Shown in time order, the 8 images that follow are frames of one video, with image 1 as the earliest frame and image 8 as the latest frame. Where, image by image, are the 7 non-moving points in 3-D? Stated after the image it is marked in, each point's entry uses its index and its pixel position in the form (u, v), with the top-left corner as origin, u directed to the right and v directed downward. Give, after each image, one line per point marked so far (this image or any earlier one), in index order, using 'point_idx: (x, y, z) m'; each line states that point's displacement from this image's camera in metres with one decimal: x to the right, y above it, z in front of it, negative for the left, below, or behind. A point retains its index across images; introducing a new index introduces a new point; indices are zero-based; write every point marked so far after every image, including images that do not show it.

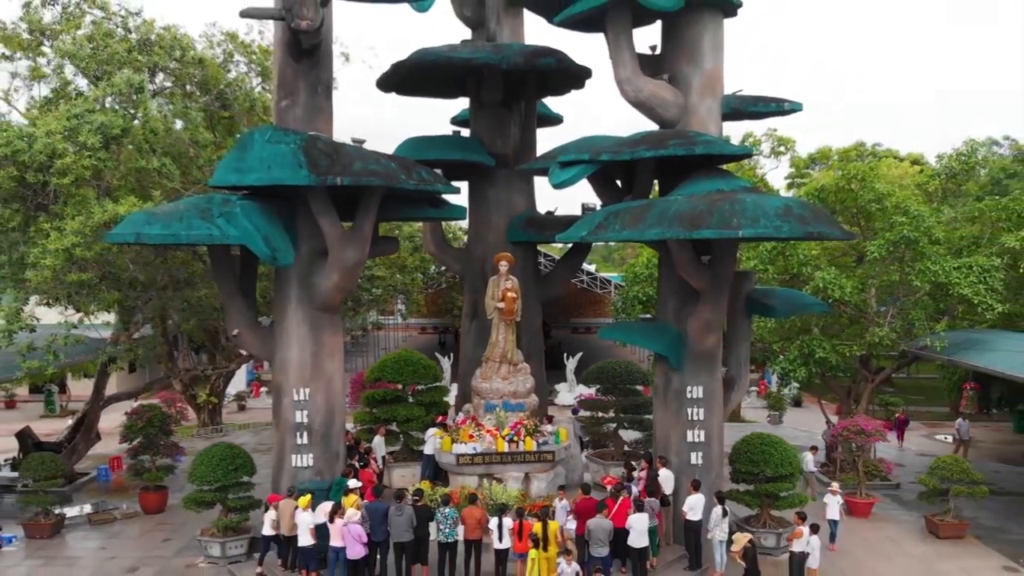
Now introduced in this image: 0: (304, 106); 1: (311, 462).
0: (-3.2, +2.8, +12.5) m
1: (-3.1, -2.7, +12.8) m
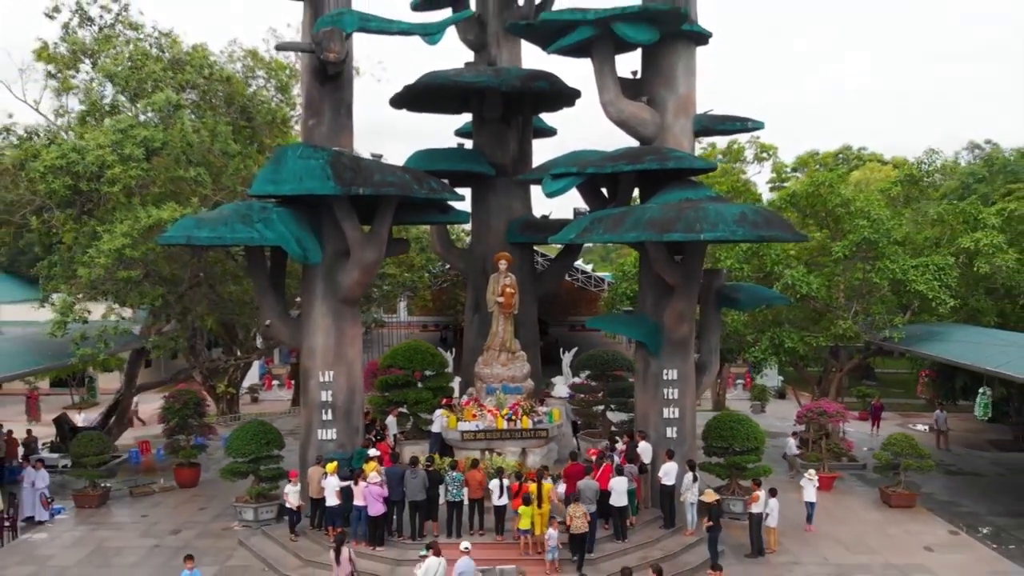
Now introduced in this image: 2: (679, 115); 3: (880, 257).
0: (-3.2, +2.8, +14.3) m
1: (-3.1, -2.6, +14.6) m
2: (+2.9, +3.0, +14.4) m
3: (+8.8, +0.7, +19.6) m
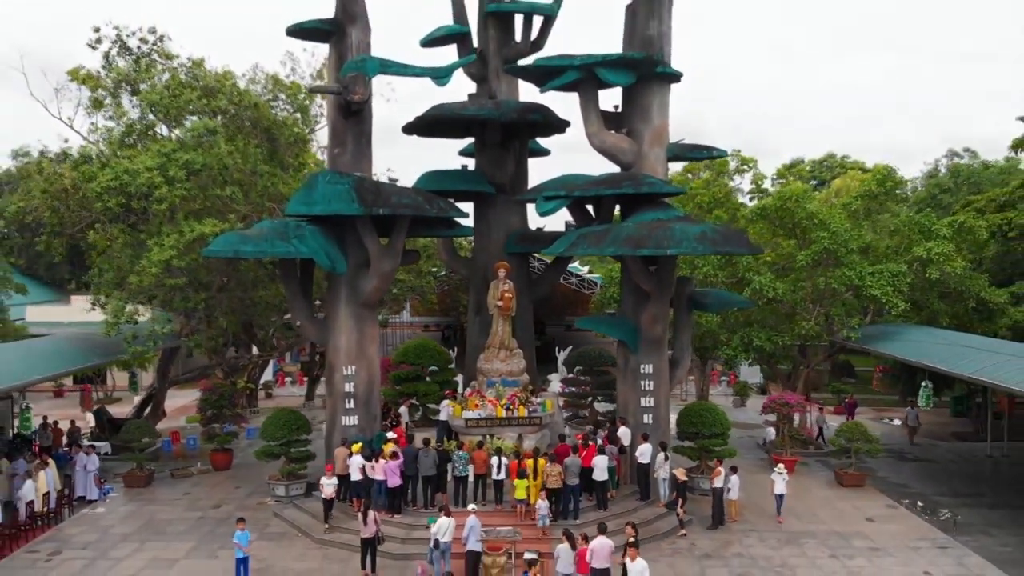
0: (-3.2, +2.7, +16.6) m
1: (-3.2, -2.7, +16.9) m
2: (+2.9, +2.9, +16.7) m
3: (+8.7, +0.6, +21.8) m
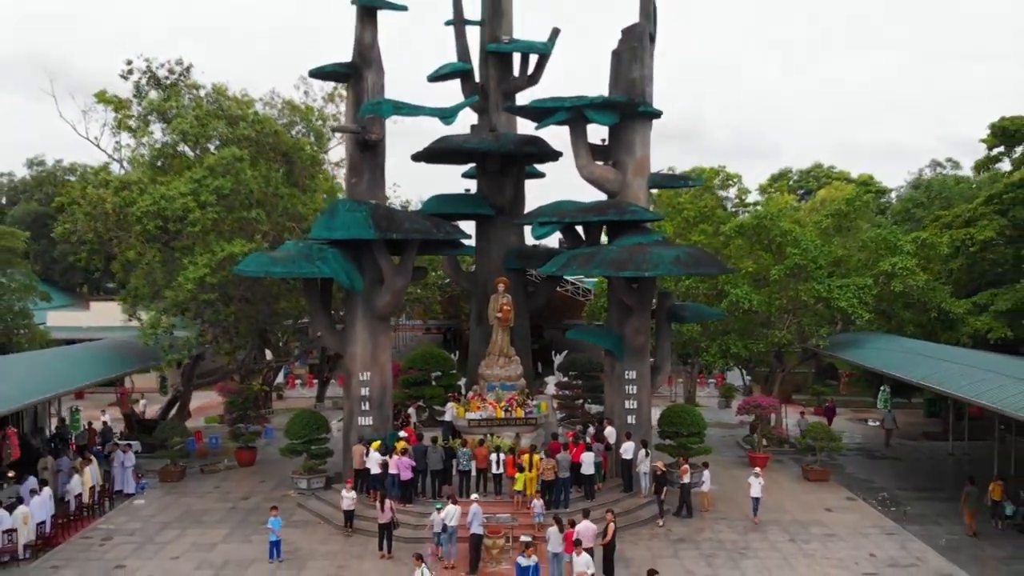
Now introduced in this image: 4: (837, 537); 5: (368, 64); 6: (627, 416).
0: (-3.3, +2.4, +18.6) m
1: (-3.2, -3.1, +18.9) m
2: (+2.8, +2.6, +18.7) m
3: (+8.7, +0.3, +23.9) m
4: (+6.7, -5.1, +16.9) m
5: (-3.2, +5.0, +18.5) m
6: (+2.7, -3.0, +19.0) m
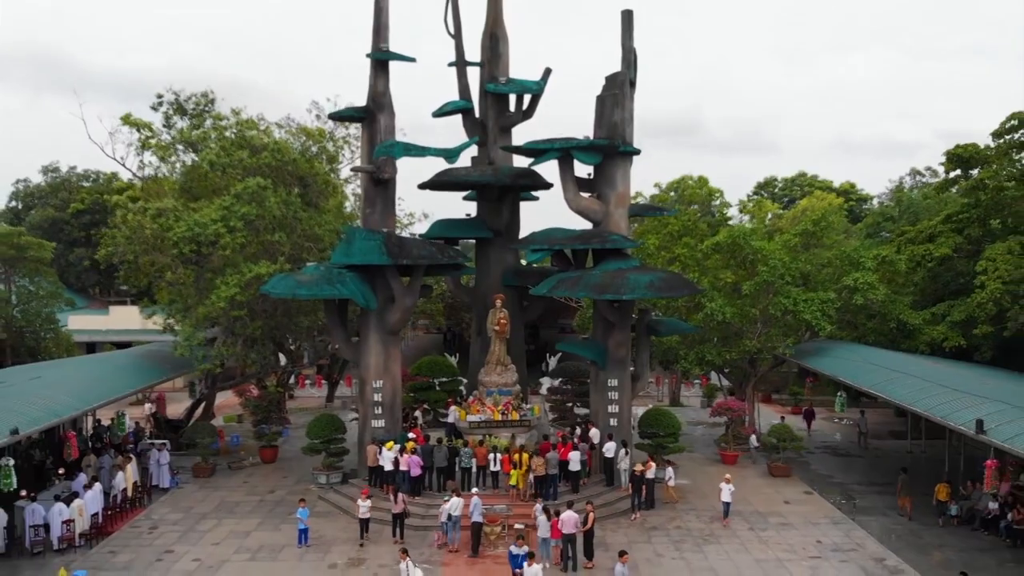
0: (-3.4, +1.9, +21.0) m
1: (-3.3, -3.5, +21.3) m
2: (+2.7, +2.1, +21.1) m
3: (+8.6, -0.2, +26.3) m
4: (+6.5, -5.6, +19.4) m
5: (-3.3, +4.6, +20.9) m
6: (+2.5, -3.4, +21.4) m
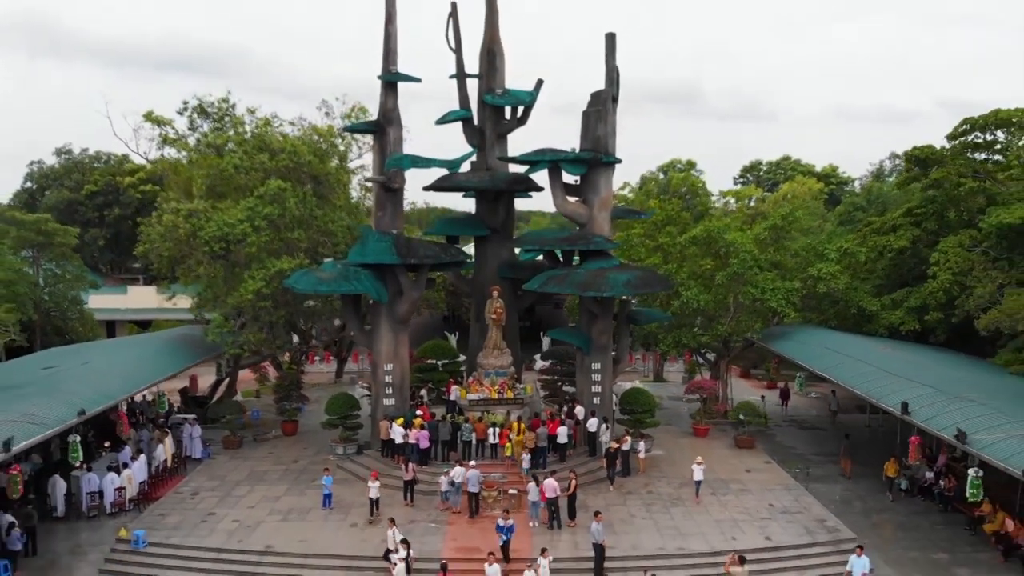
0: (-3.5, +2.1, +23.6) m
1: (-3.5, -3.4, +24.2) m
2: (+2.6, +2.3, +23.8) m
3: (+8.4, +0.2, +29.1) m
4: (+6.4, -5.5, +22.4) m
5: (-3.5, +4.7, +23.4) m
6: (+2.4, -3.3, +24.3) m
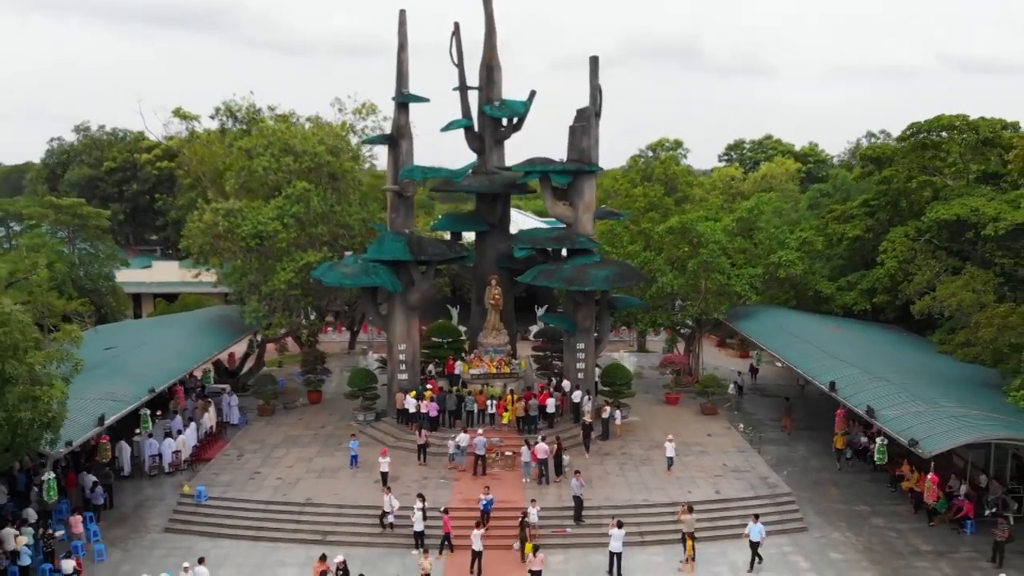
0: (-3.6, +2.3, +27.4) m
1: (-3.6, -3.1, +28.2) m
2: (+2.5, +2.5, +27.5) m
3: (+8.3, +0.7, +32.9) m
4: (+6.3, -5.3, +26.6) m
5: (-3.6, +5.0, +27.0) m
6: (+2.3, -3.0, +28.3) m
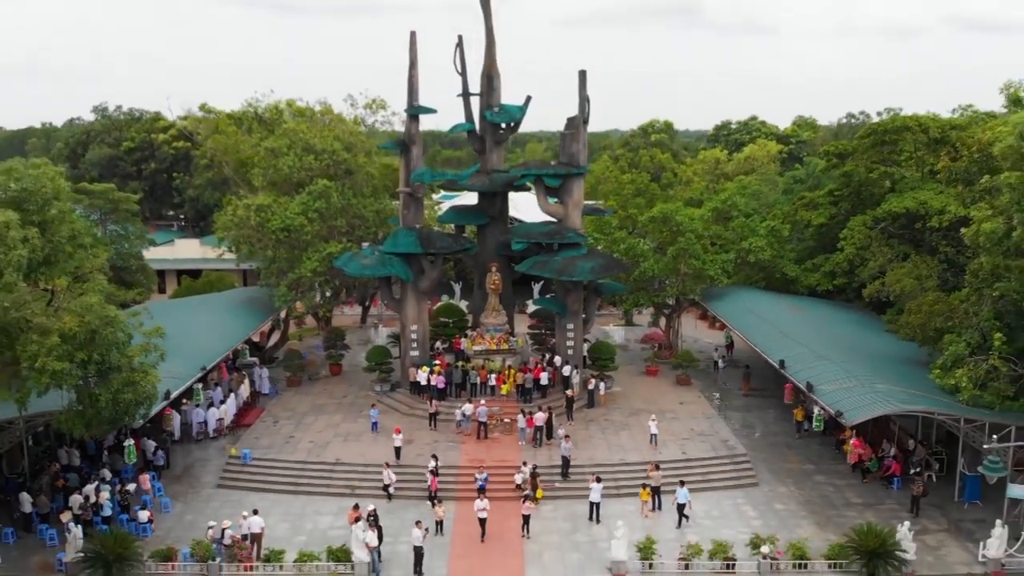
0: (-3.7, +2.8, +31.2) m
1: (-3.7, -2.6, +32.3) m
2: (+2.4, +3.0, +31.3) m
3: (+8.2, +1.5, +36.8) m
4: (+6.2, -4.9, +30.7) m
5: (-3.7, +5.4, +30.7) m
6: (+2.2, -2.5, +32.4) m
